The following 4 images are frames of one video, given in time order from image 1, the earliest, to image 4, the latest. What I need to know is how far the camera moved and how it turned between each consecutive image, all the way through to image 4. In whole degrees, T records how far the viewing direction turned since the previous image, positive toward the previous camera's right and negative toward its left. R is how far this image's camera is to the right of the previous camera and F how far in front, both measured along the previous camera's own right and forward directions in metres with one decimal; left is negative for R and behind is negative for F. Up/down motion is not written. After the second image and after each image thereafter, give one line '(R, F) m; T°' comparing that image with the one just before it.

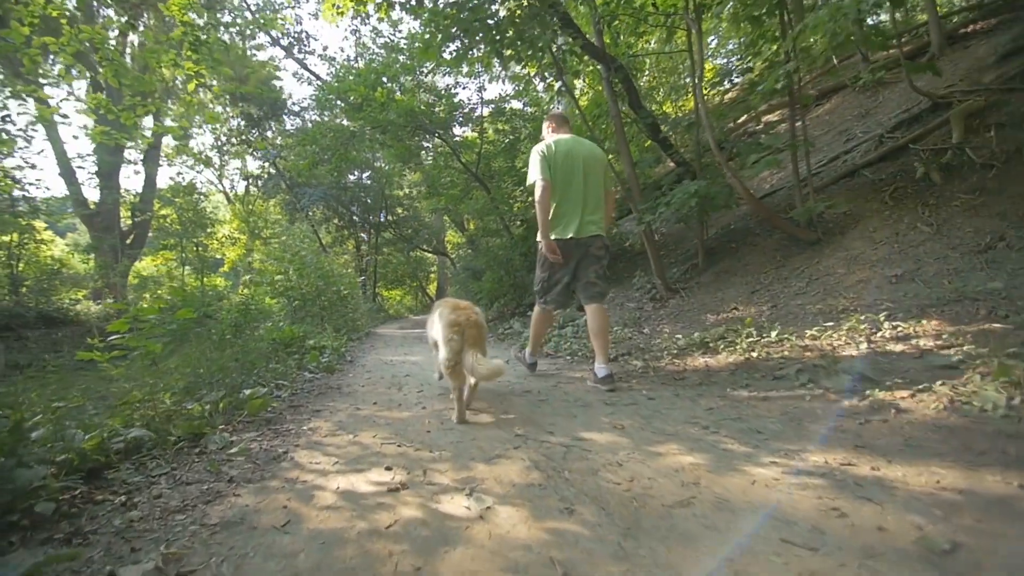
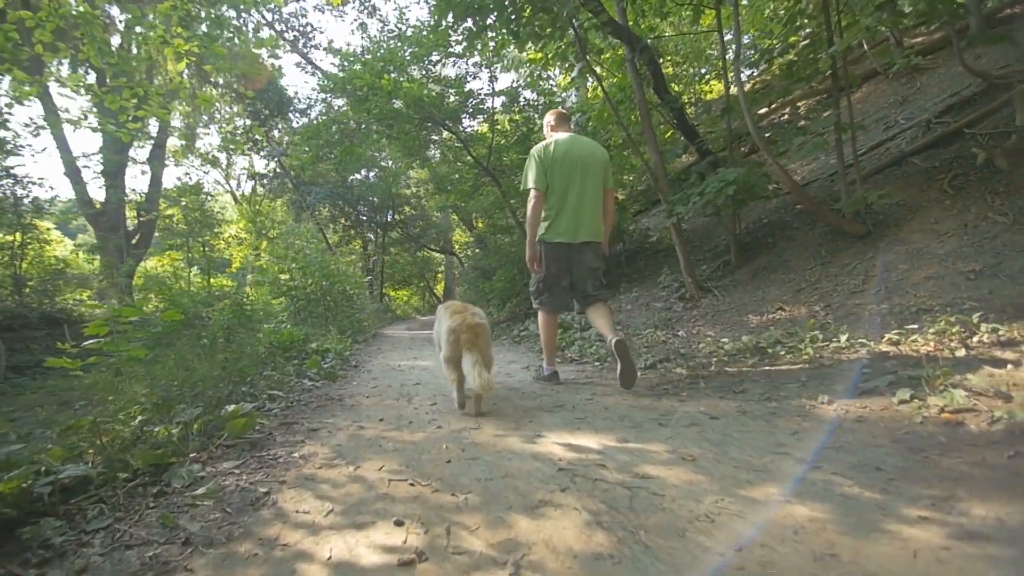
(-0.2, +0.5) m; -1°
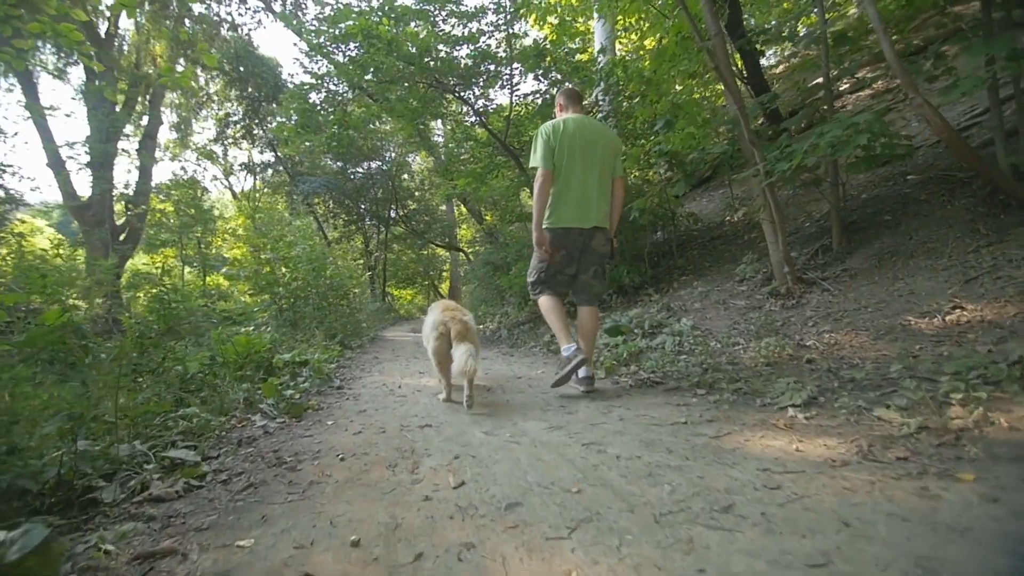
(-0.4, +1.6) m; 0°
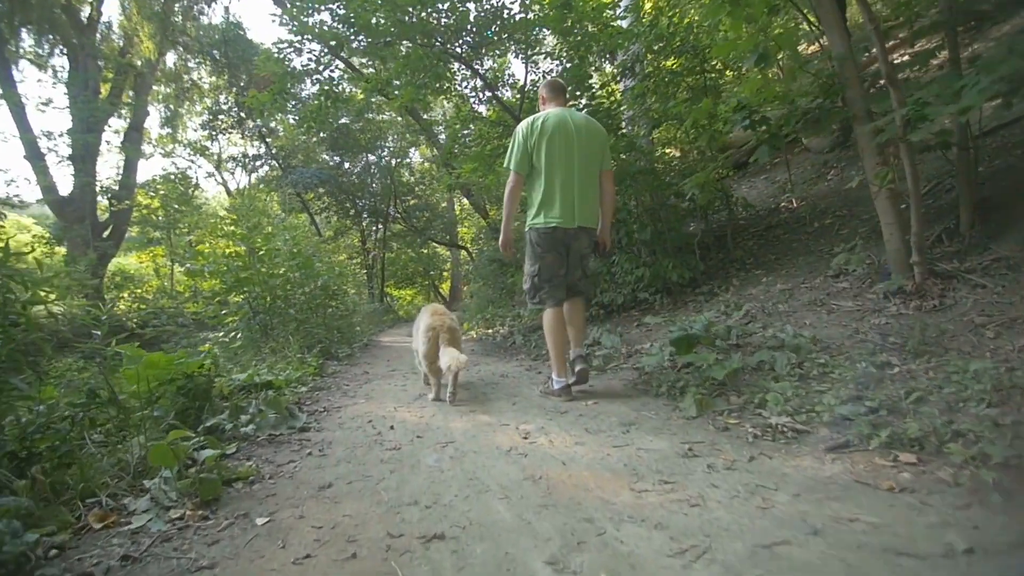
(-0.3, +1.3) m; 0°
